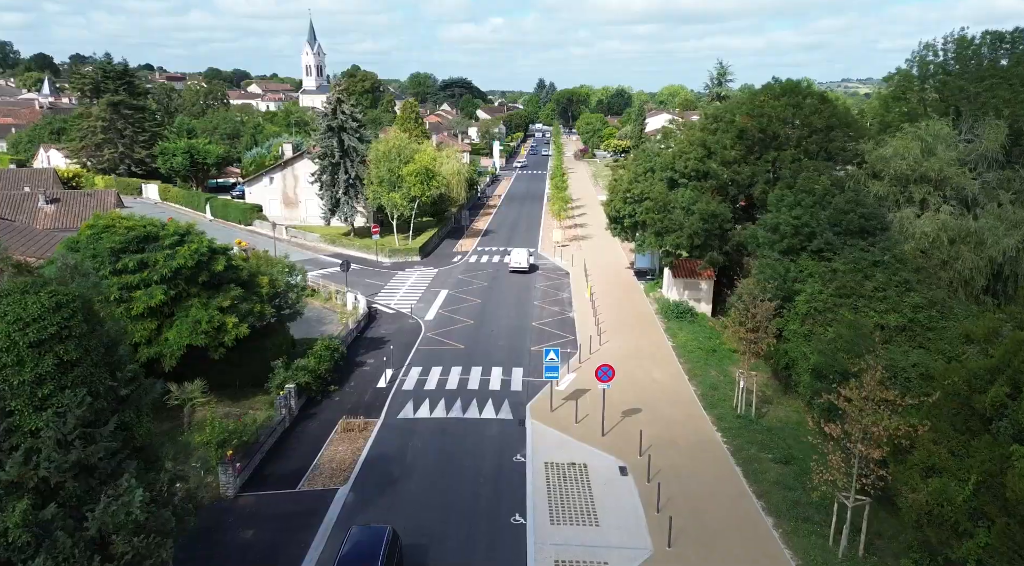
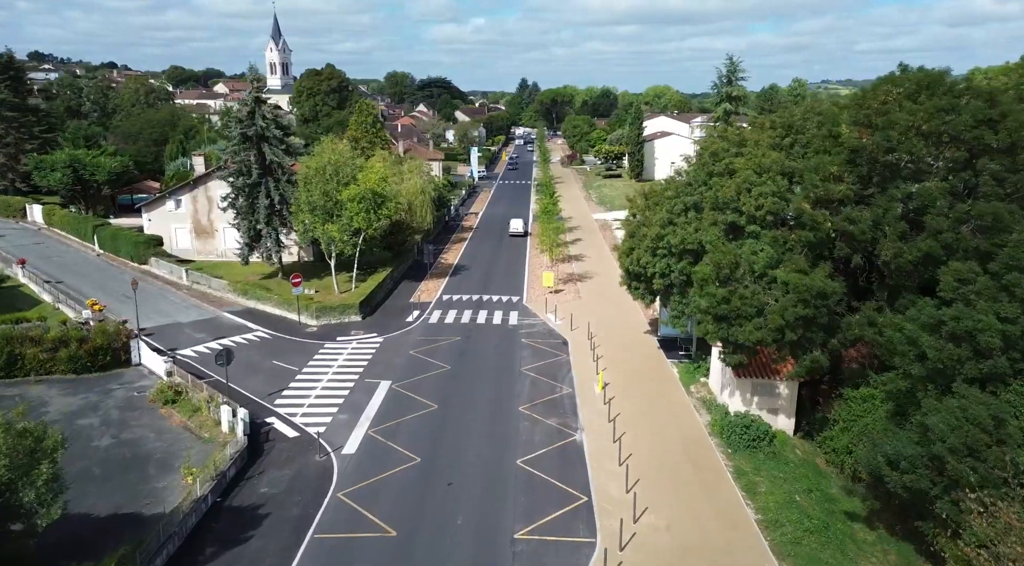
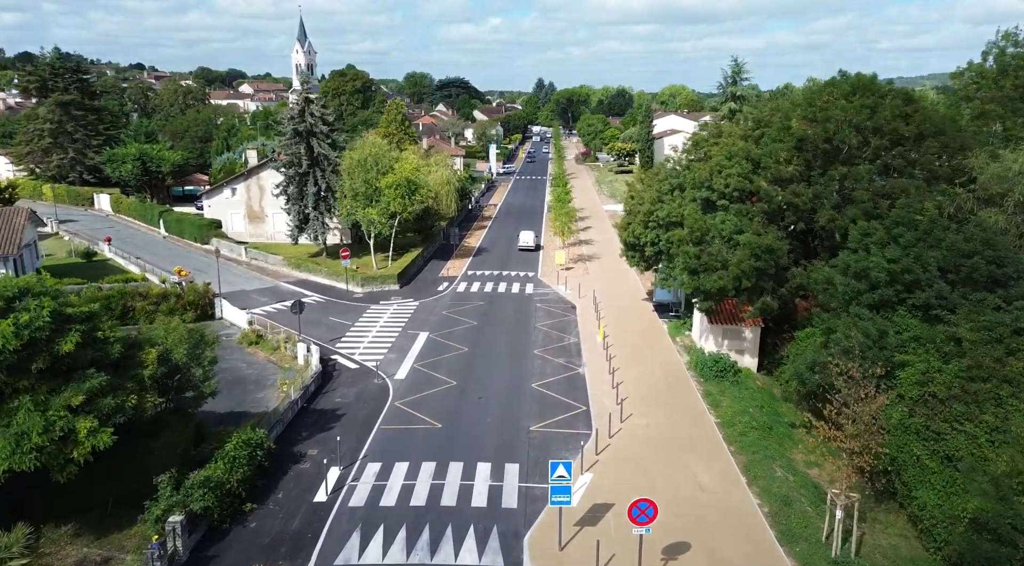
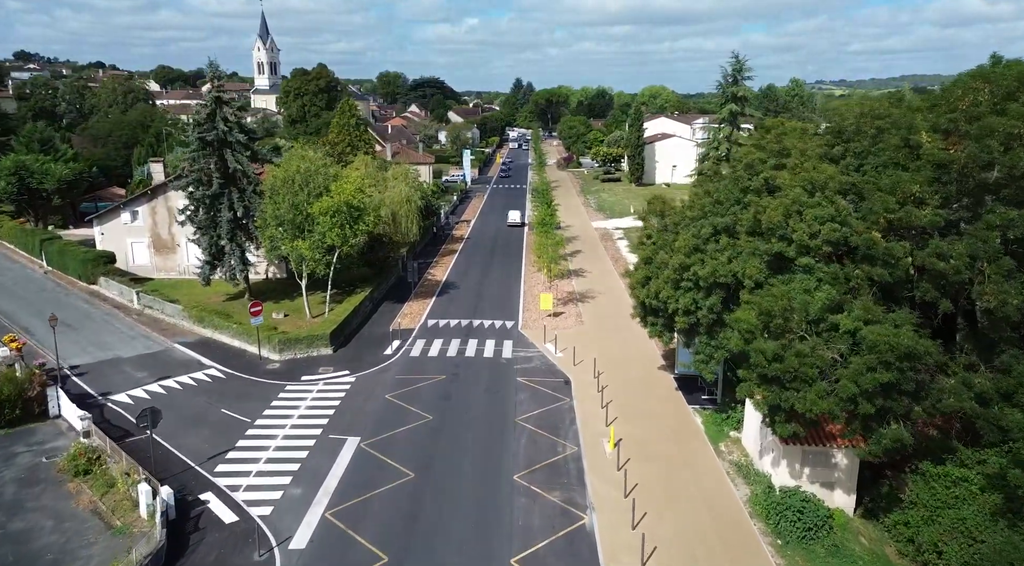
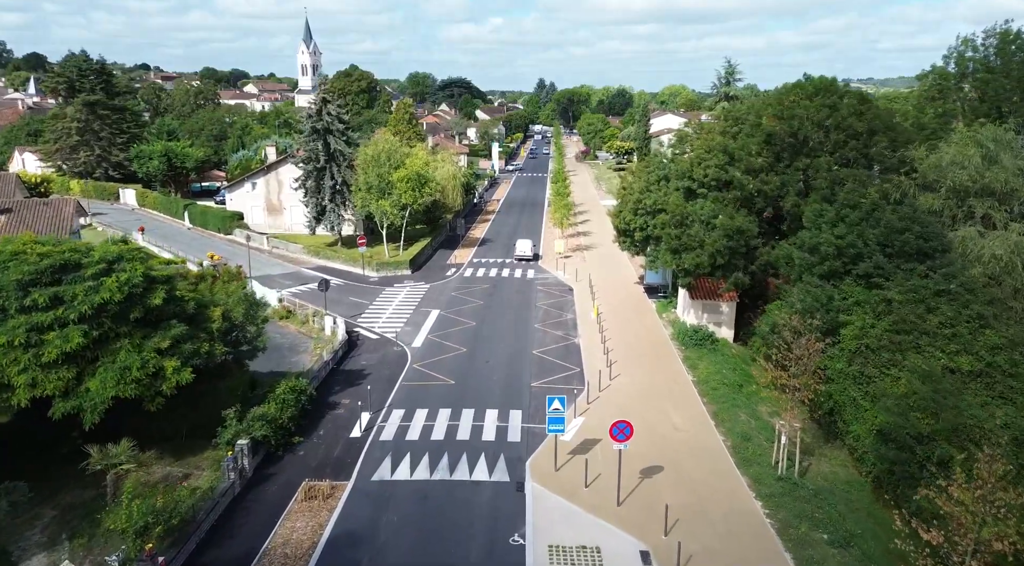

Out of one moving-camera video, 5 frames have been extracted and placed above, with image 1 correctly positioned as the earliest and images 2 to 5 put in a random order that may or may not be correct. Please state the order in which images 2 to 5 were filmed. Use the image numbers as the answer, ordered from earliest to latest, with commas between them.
5, 3, 2, 4
